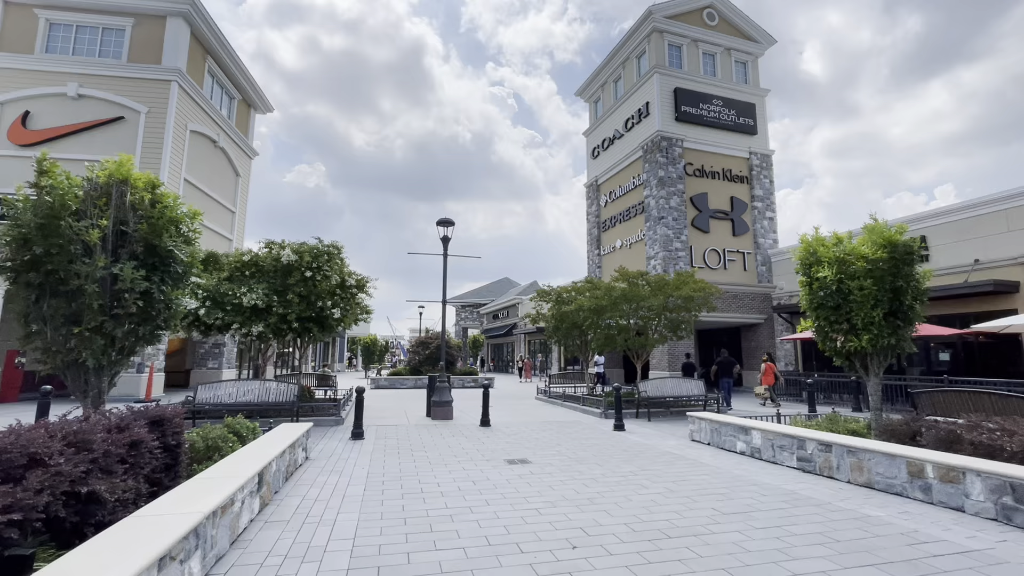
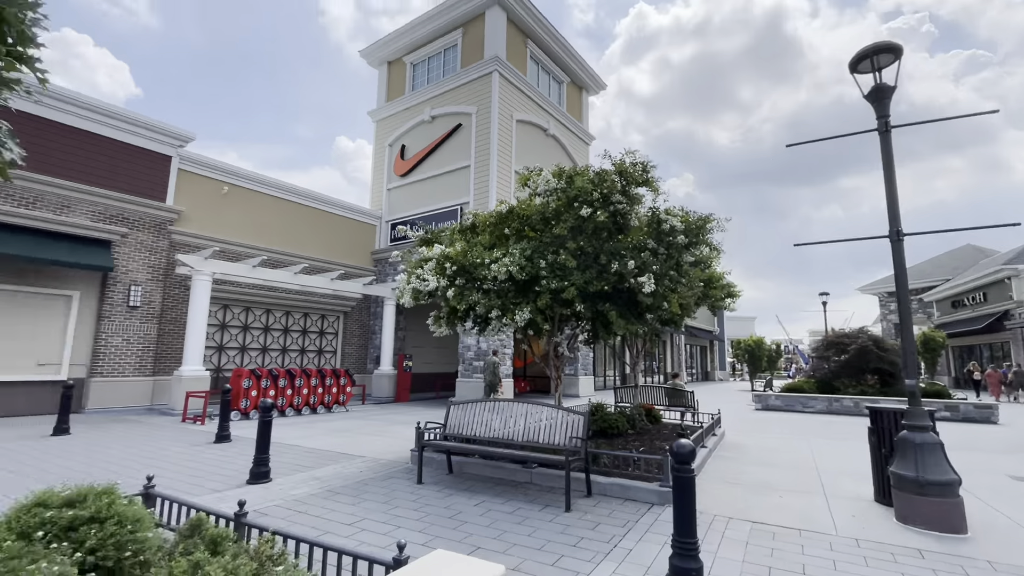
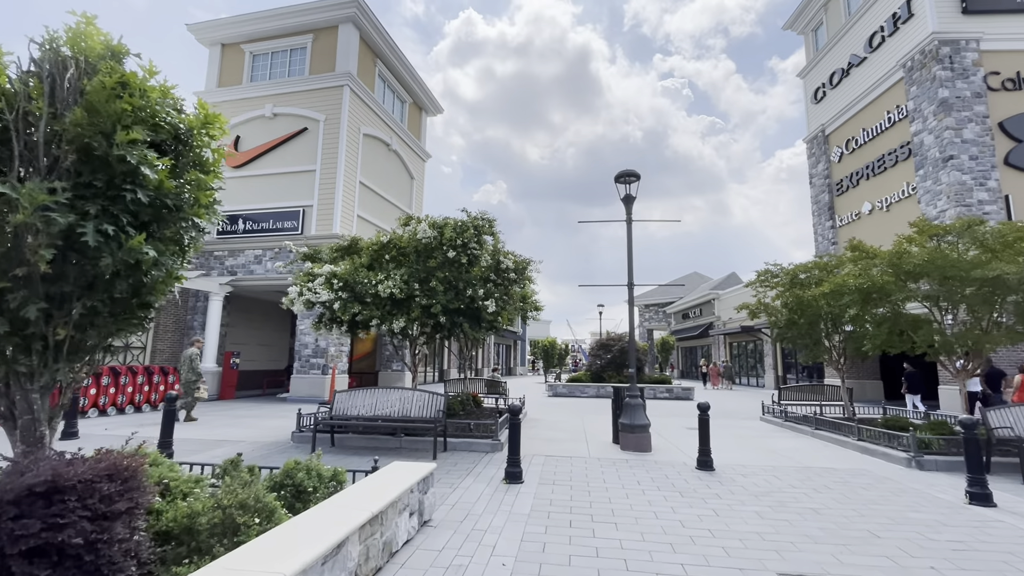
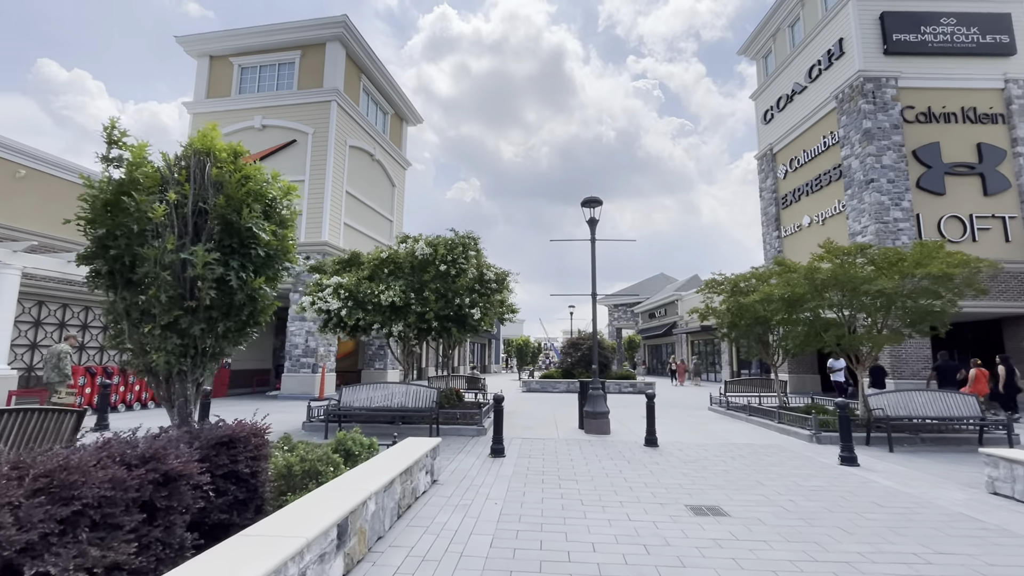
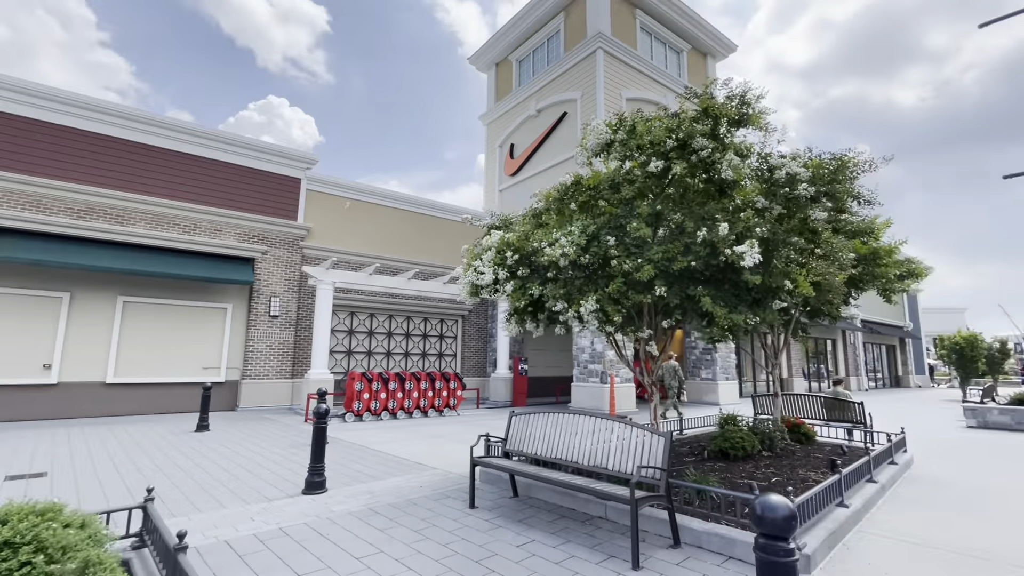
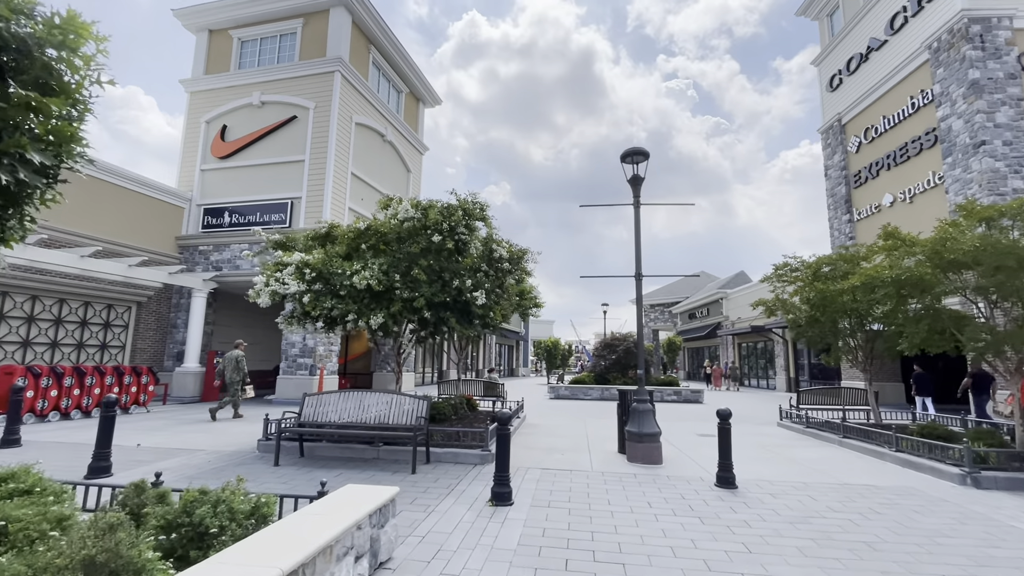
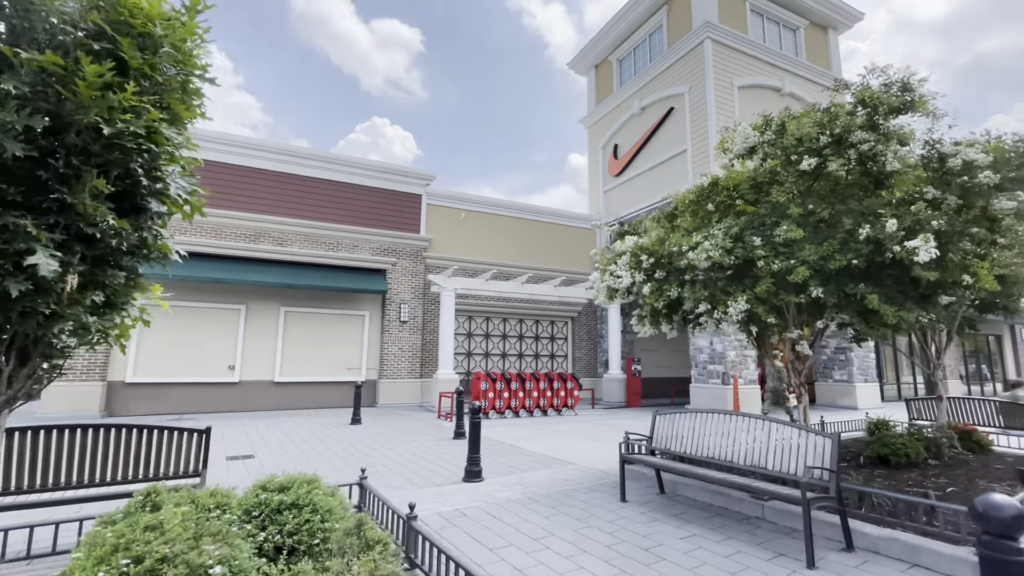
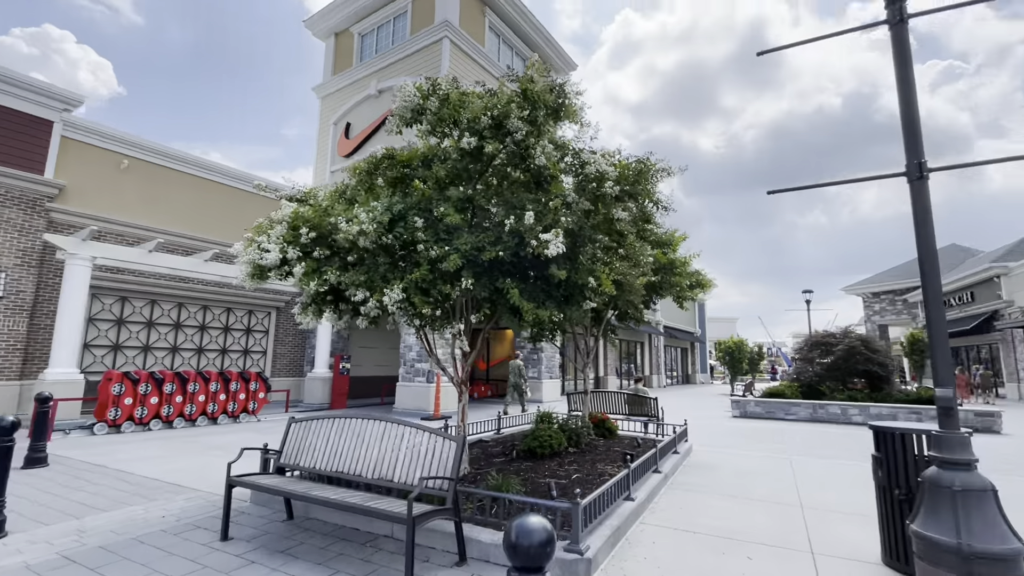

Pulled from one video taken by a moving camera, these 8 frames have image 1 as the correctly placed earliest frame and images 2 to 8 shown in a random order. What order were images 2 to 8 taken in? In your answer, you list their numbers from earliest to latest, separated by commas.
4, 3, 6, 2, 7, 5, 8
